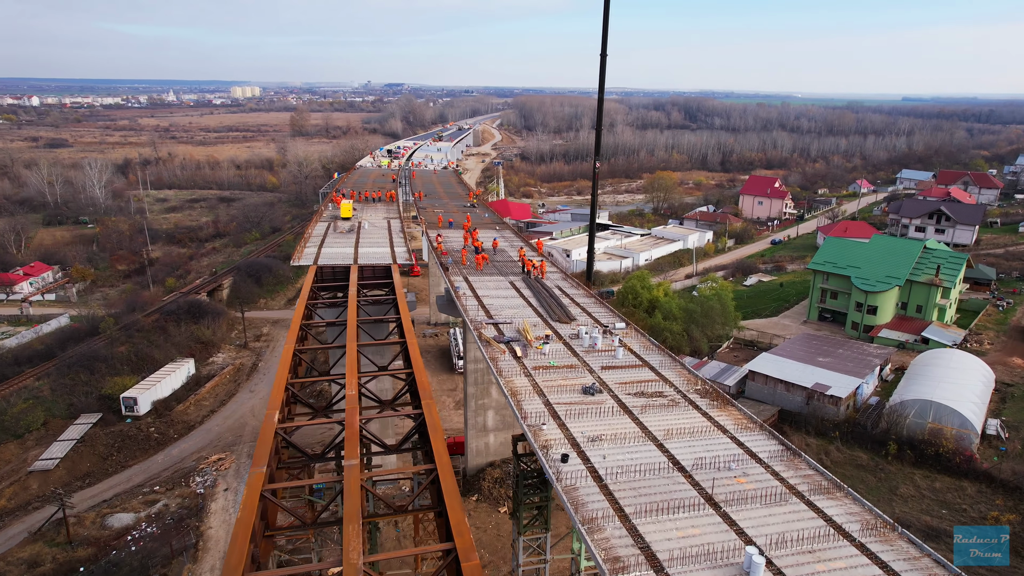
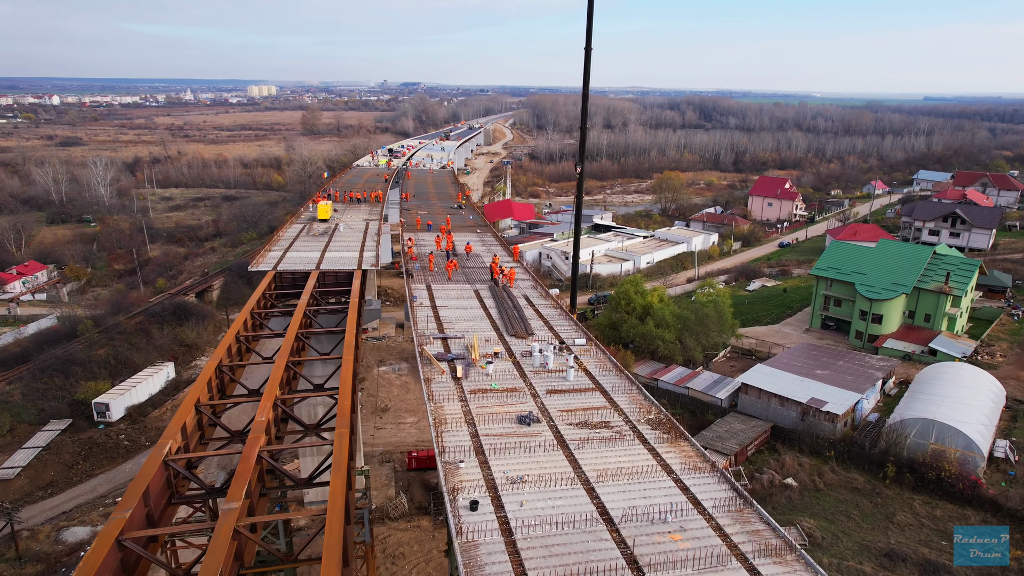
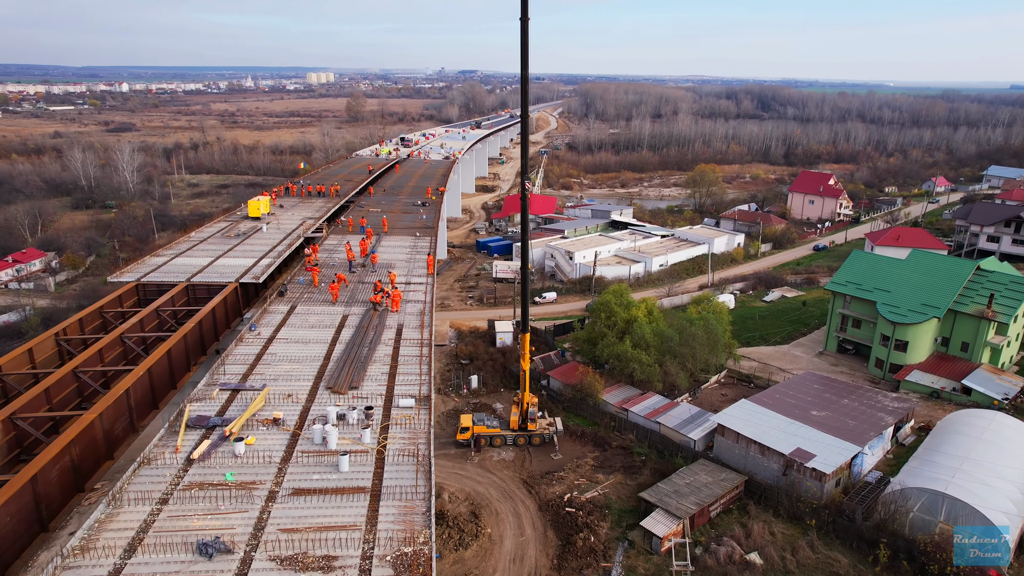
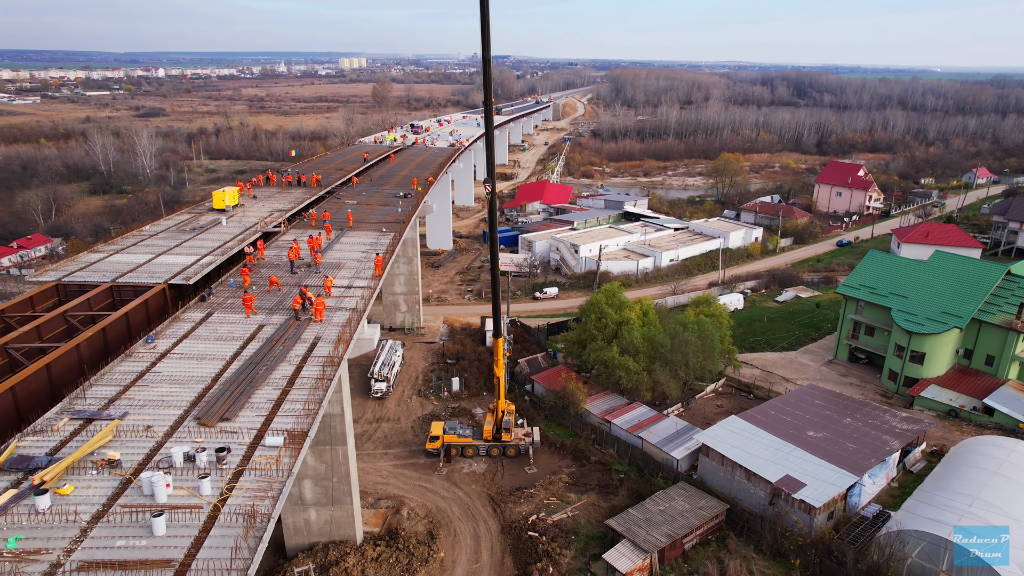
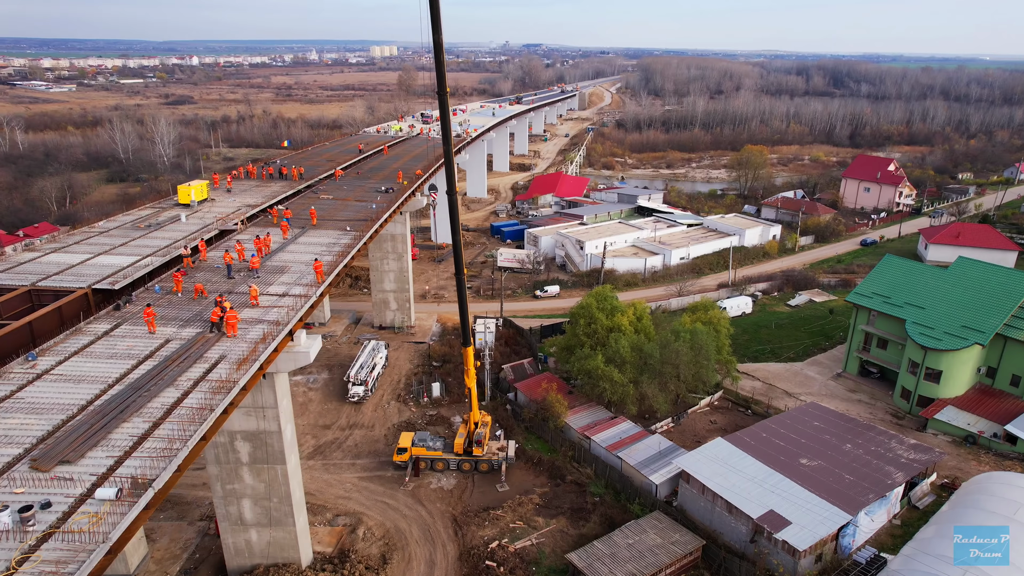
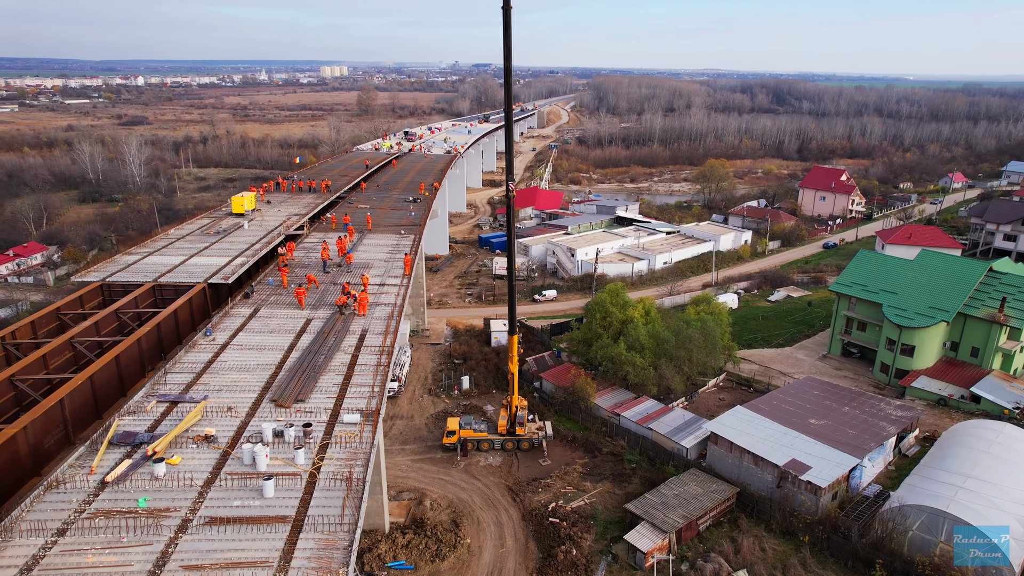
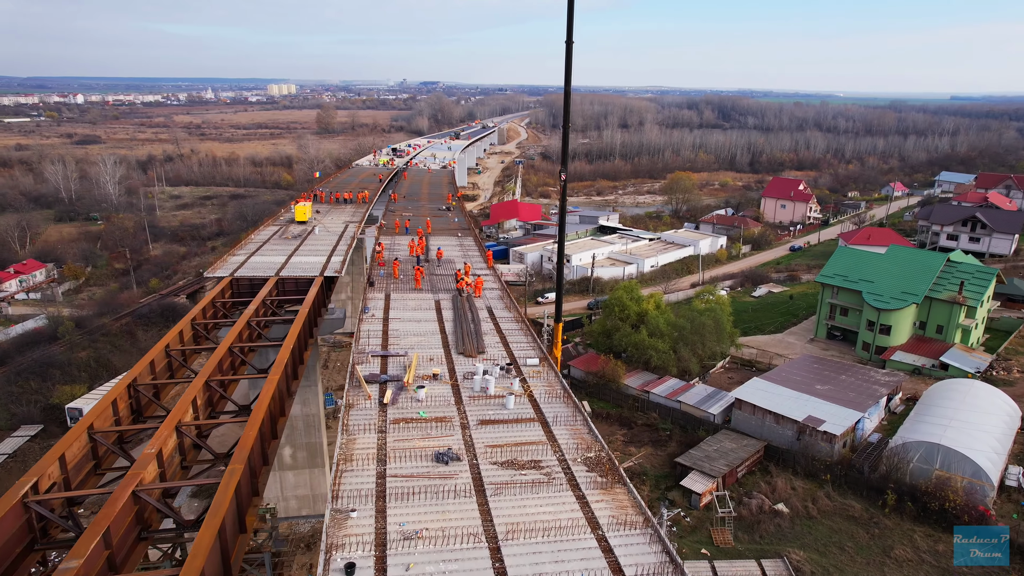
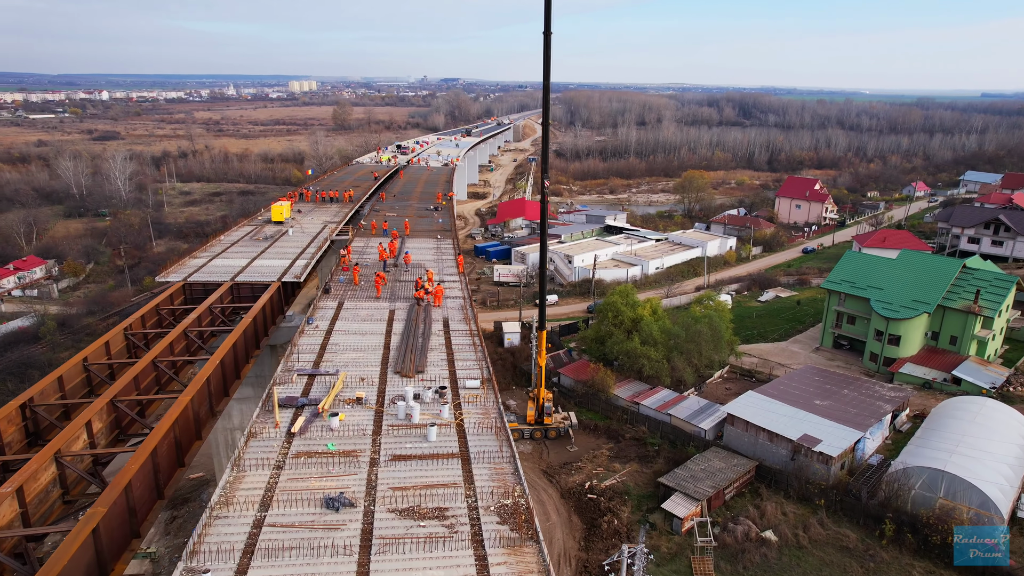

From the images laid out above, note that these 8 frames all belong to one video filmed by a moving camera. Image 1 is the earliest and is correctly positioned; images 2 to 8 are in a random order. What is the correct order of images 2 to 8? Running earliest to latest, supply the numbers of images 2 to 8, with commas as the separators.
2, 7, 8, 3, 6, 4, 5
